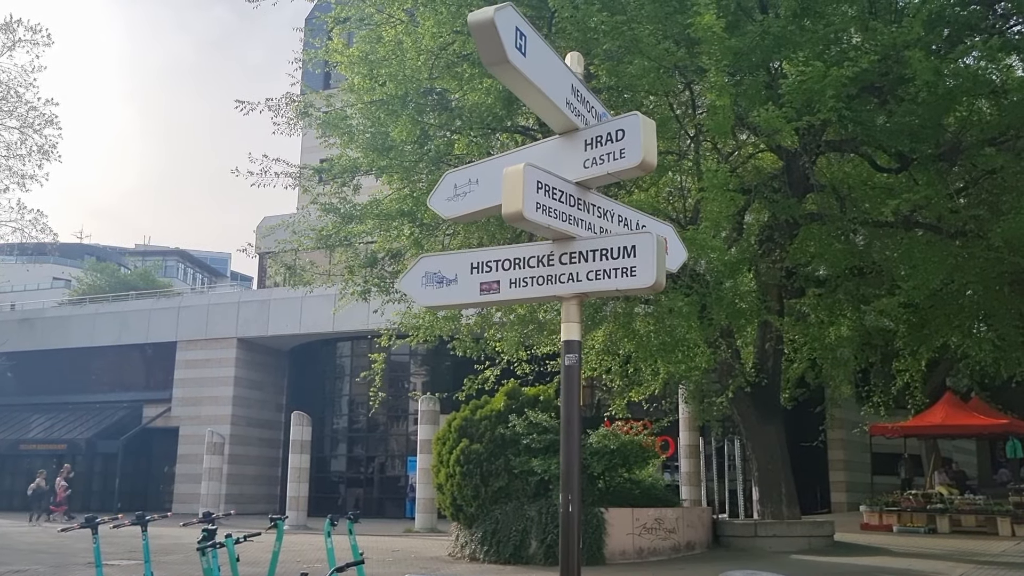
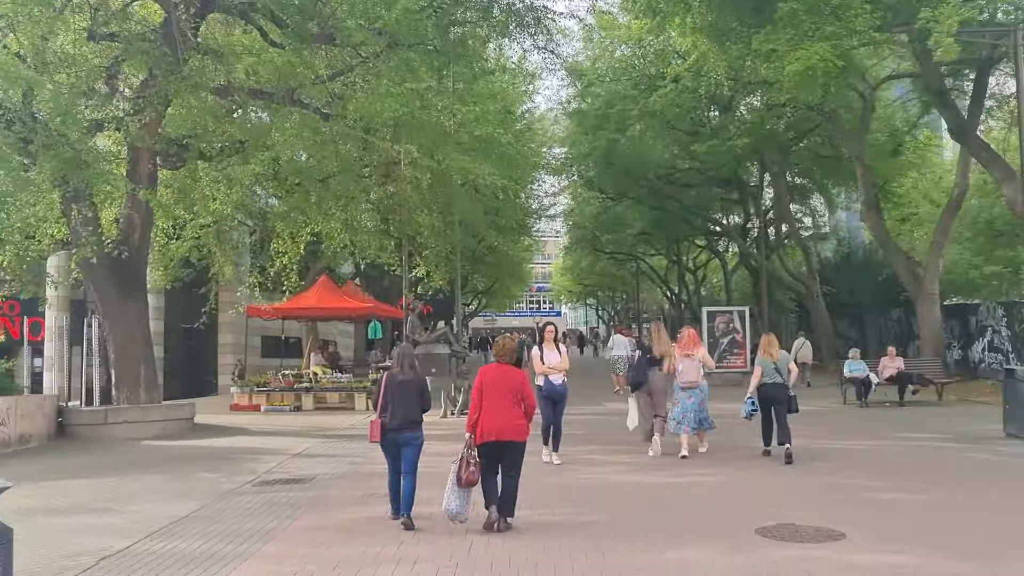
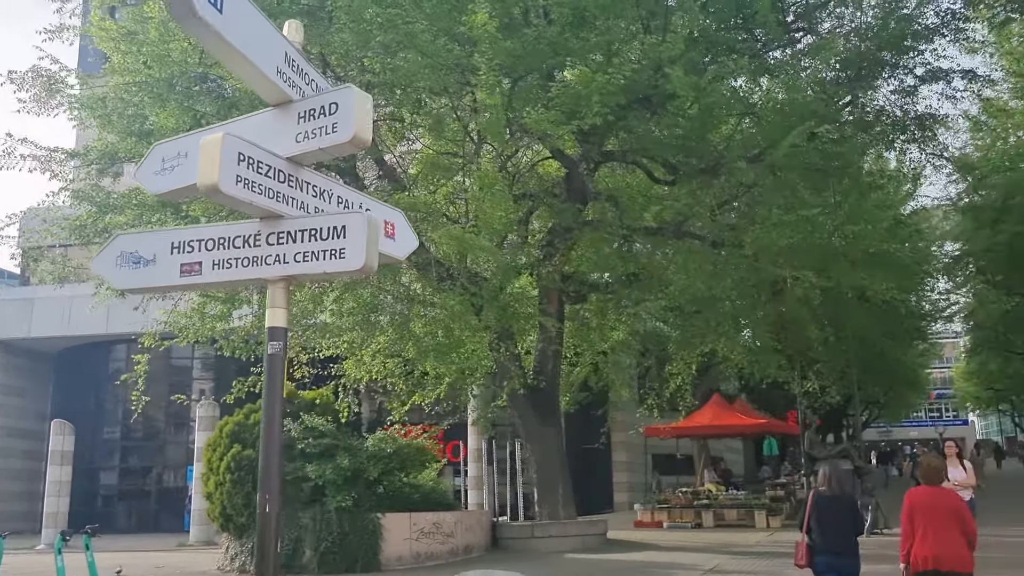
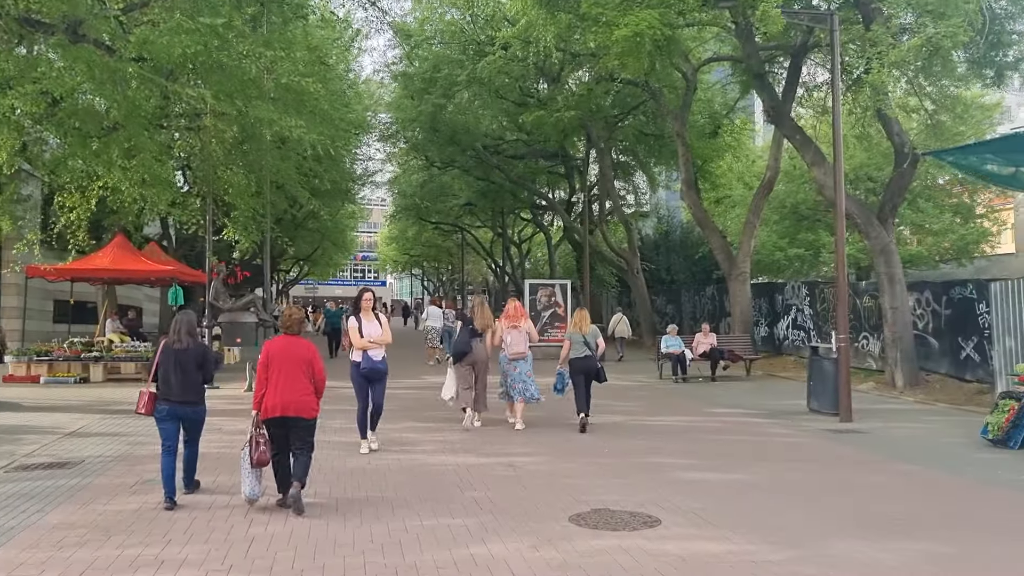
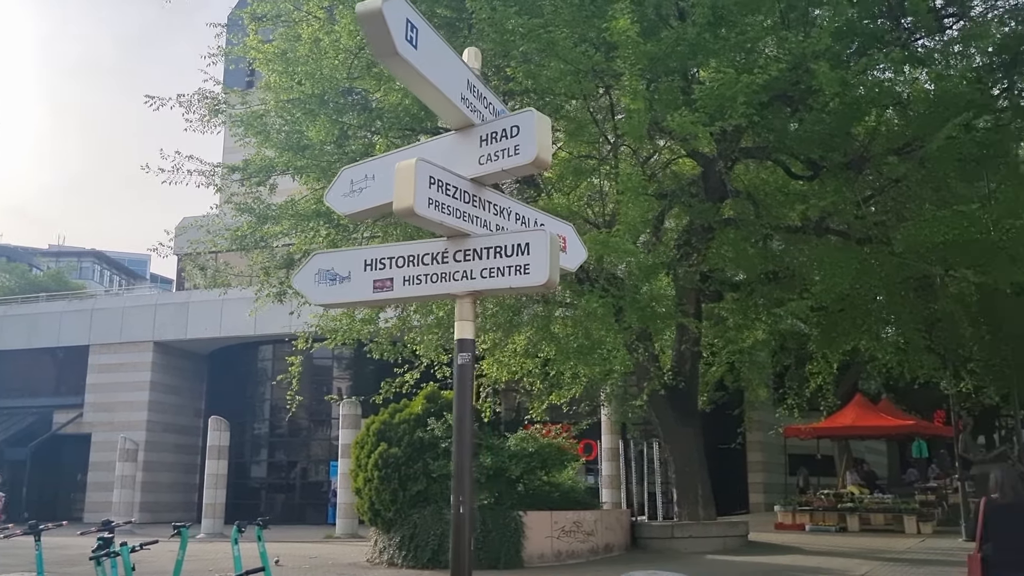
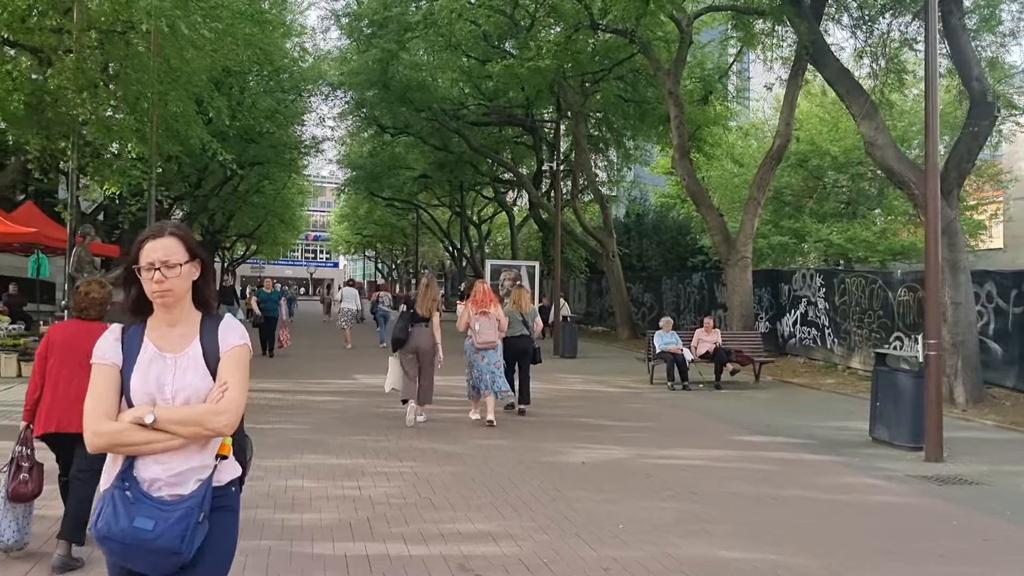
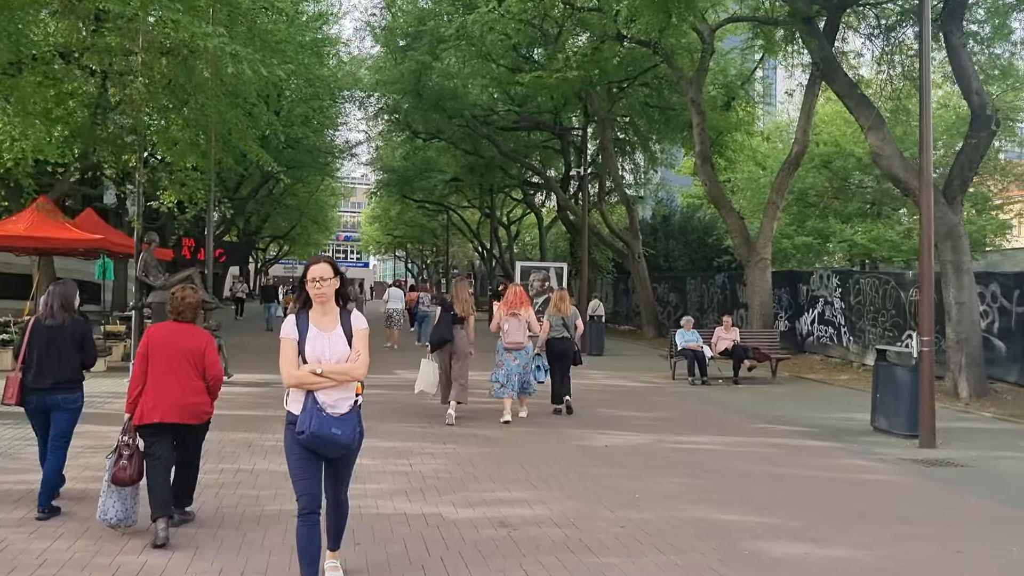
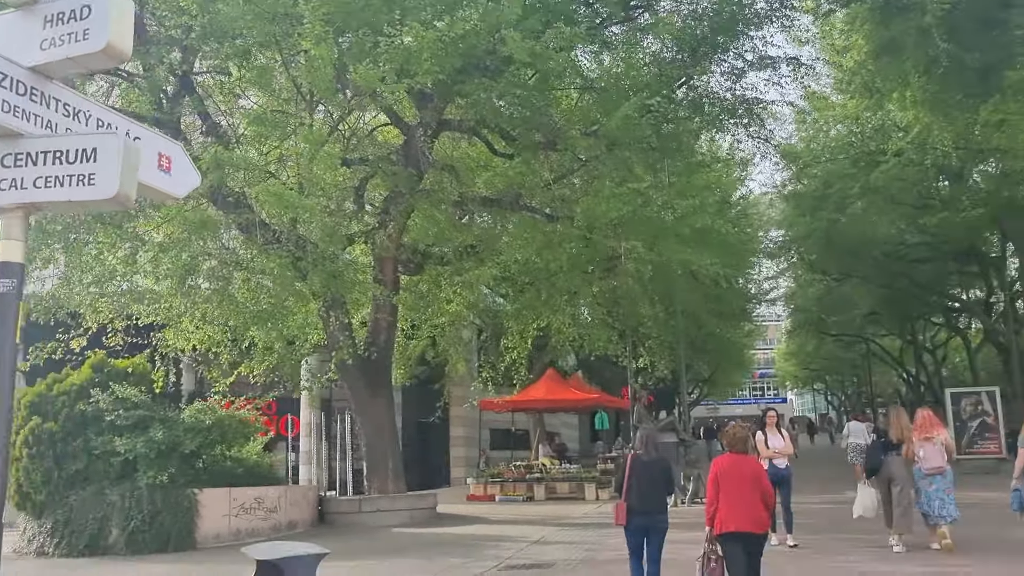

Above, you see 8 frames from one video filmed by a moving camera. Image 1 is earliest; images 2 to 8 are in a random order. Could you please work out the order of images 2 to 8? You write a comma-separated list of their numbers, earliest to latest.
5, 3, 8, 2, 4, 7, 6
